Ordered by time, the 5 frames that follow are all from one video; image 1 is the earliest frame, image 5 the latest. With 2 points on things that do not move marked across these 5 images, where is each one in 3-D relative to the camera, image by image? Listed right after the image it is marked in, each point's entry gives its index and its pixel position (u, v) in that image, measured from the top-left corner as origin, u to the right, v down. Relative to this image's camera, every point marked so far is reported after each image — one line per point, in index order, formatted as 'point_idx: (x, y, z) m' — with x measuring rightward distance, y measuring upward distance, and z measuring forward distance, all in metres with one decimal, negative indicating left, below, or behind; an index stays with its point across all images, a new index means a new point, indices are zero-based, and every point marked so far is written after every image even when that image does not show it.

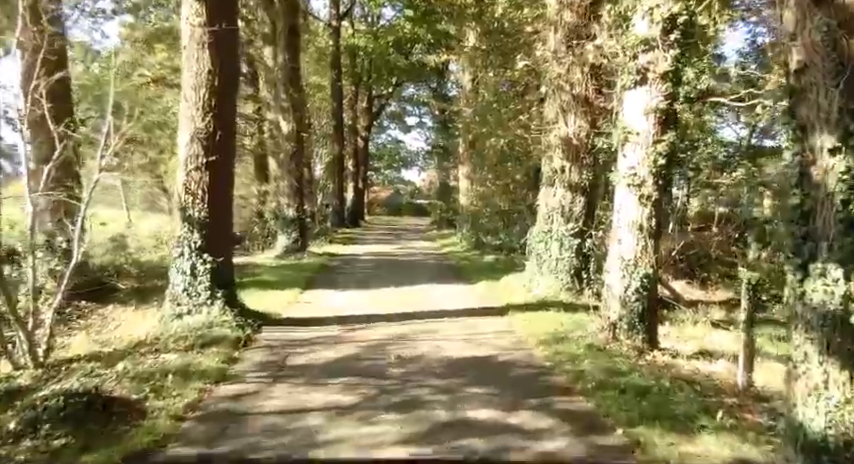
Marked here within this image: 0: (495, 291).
0: (+1.3, -1.2, +12.0) m
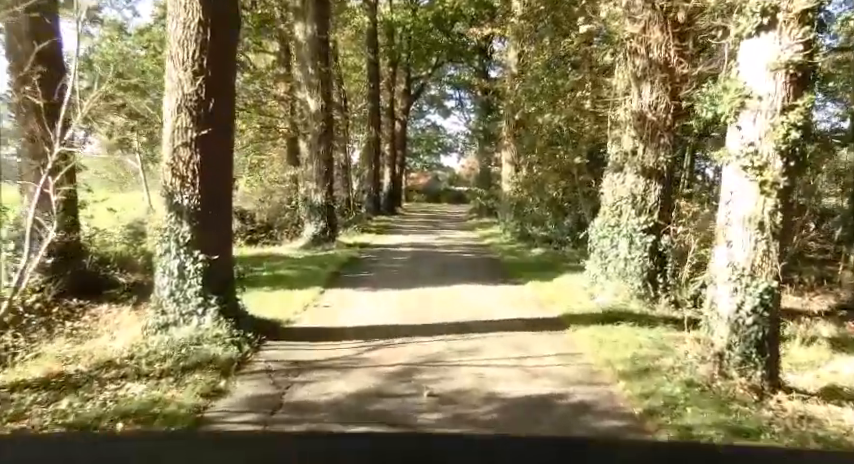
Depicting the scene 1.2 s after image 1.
0: (+2.0, -1.1, +10.1) m
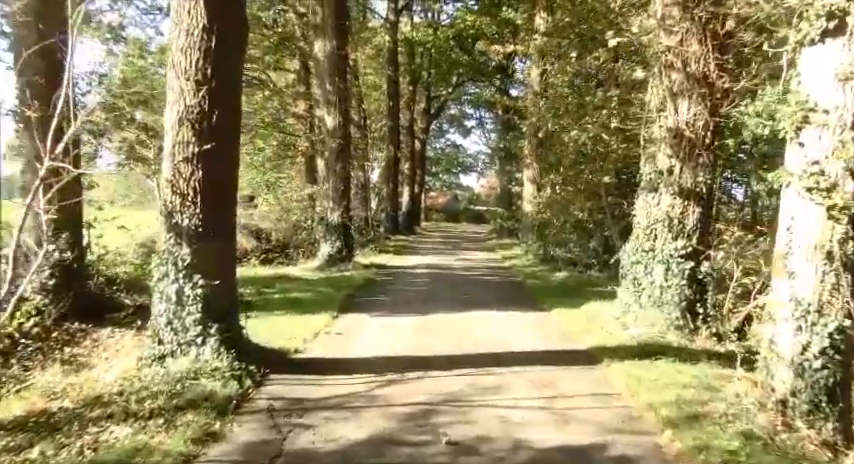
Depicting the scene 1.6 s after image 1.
0: (+2.3, -1.4, +9.4) m
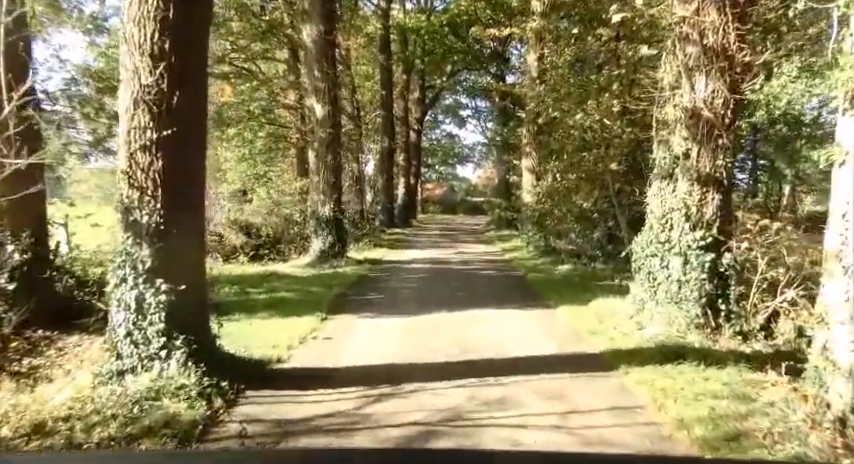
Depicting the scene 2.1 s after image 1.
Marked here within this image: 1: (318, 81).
0: (+2.2, -1.3, +8.7) m
1: (-2.9, +4.1, +16.7) m
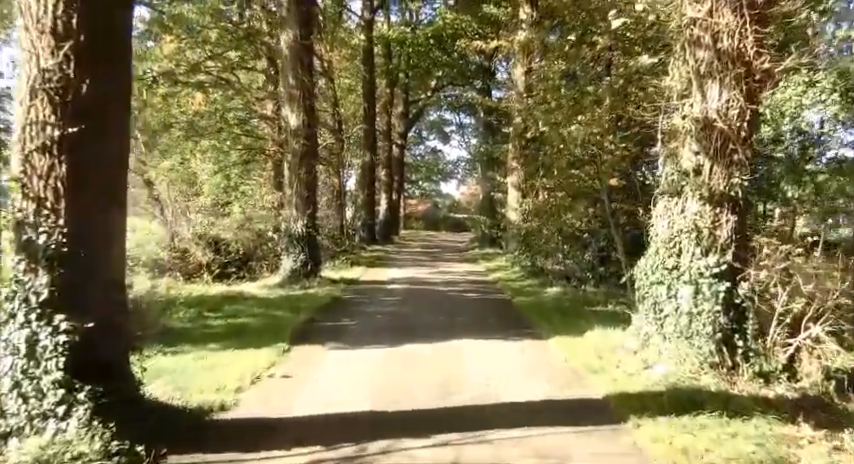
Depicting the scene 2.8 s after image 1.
0: (+1.9, -1.6, +7.6) m
1: (-3.4, +3.6, +15.7) m
